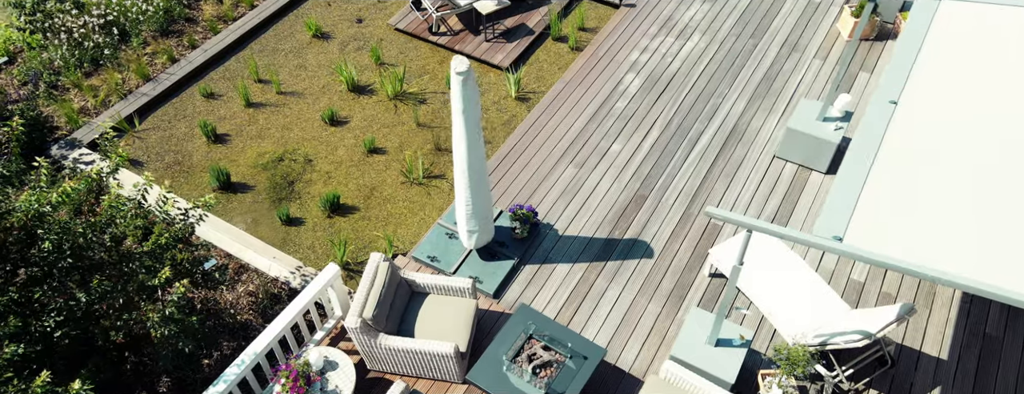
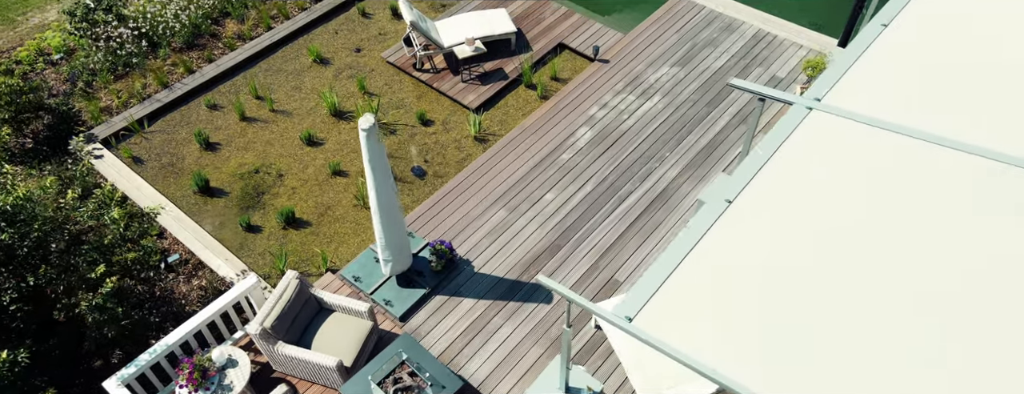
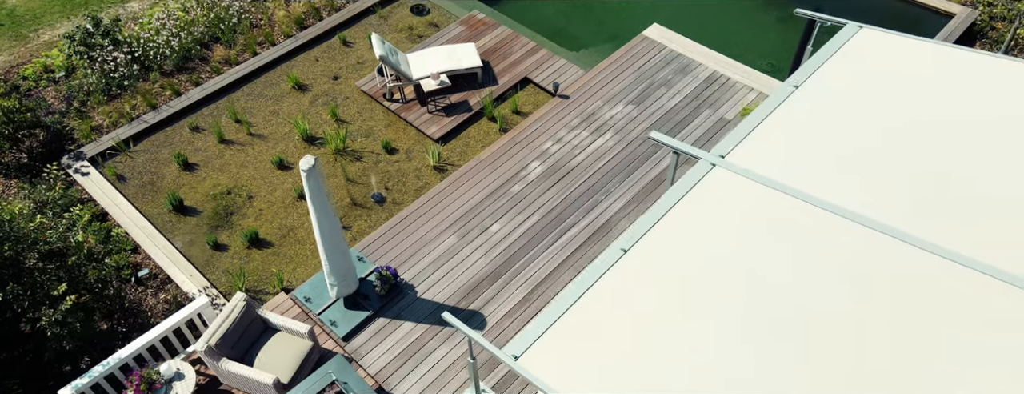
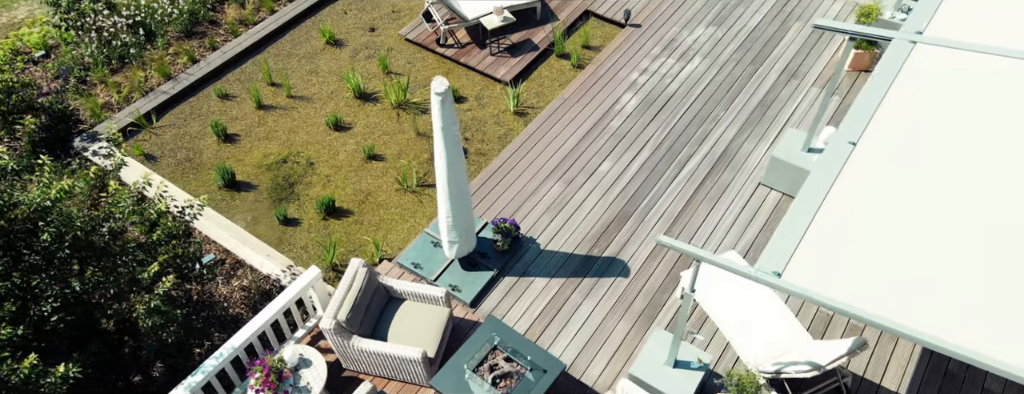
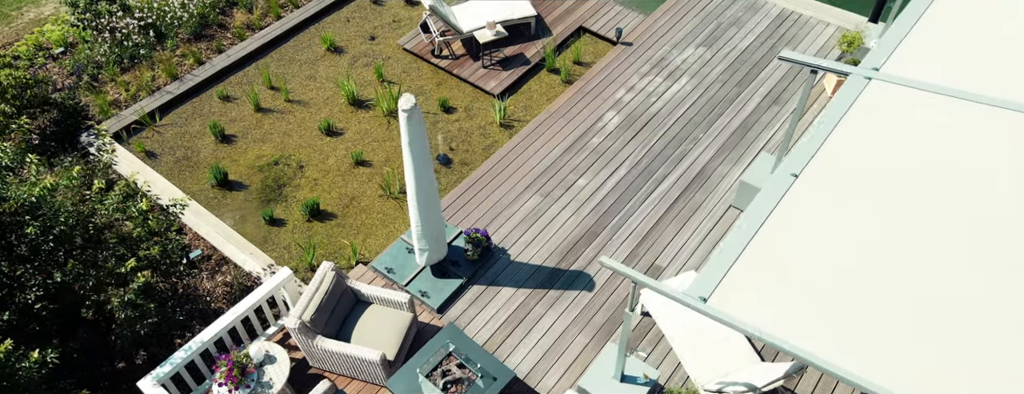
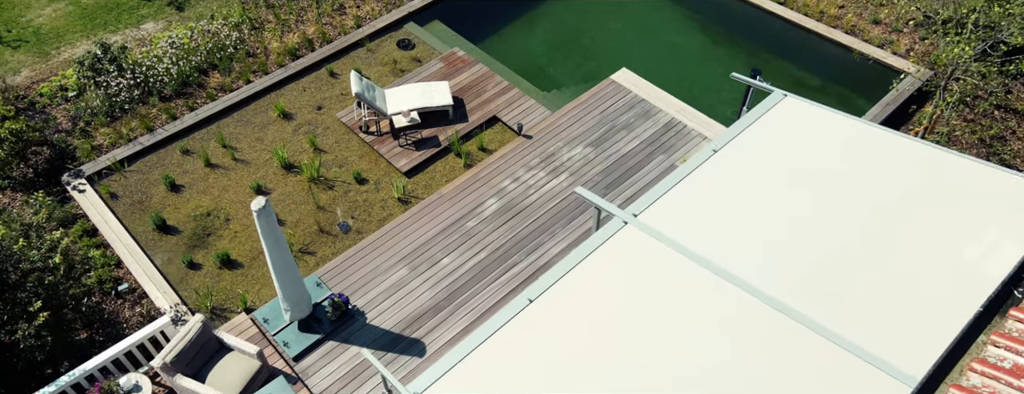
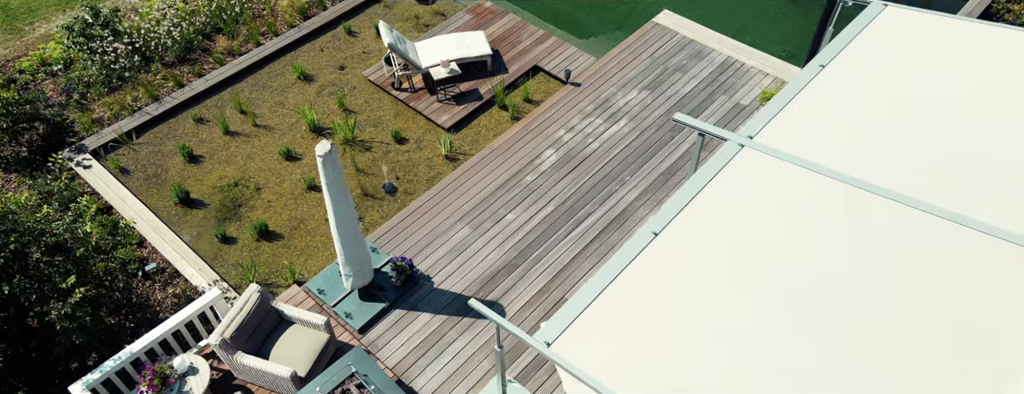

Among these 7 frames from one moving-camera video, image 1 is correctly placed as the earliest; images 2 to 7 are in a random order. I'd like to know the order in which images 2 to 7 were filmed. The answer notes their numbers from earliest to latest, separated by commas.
4, 5, 2, 7, 3, 6
